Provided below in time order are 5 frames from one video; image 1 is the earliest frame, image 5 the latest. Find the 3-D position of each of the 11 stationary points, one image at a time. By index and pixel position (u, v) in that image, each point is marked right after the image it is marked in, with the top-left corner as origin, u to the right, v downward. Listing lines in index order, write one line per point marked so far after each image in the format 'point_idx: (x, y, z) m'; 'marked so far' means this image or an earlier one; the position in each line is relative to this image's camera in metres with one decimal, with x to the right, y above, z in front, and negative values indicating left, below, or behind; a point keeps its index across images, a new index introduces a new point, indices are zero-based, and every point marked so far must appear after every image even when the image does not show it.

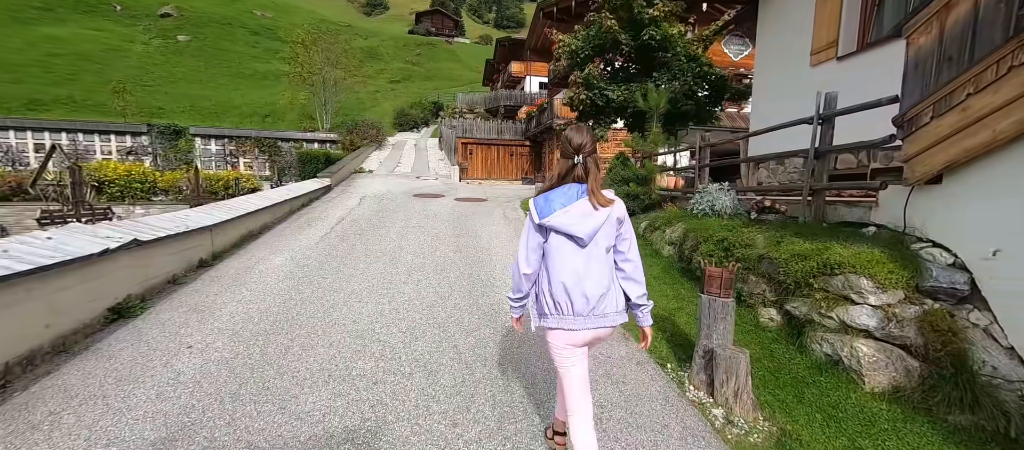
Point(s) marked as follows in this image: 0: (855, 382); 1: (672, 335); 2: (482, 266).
0: (+2.3, -1.1, +2.7) m
1: (+1.4, -1.0, +3.6) m
2: (-0.4, -0.6, +5.5) m
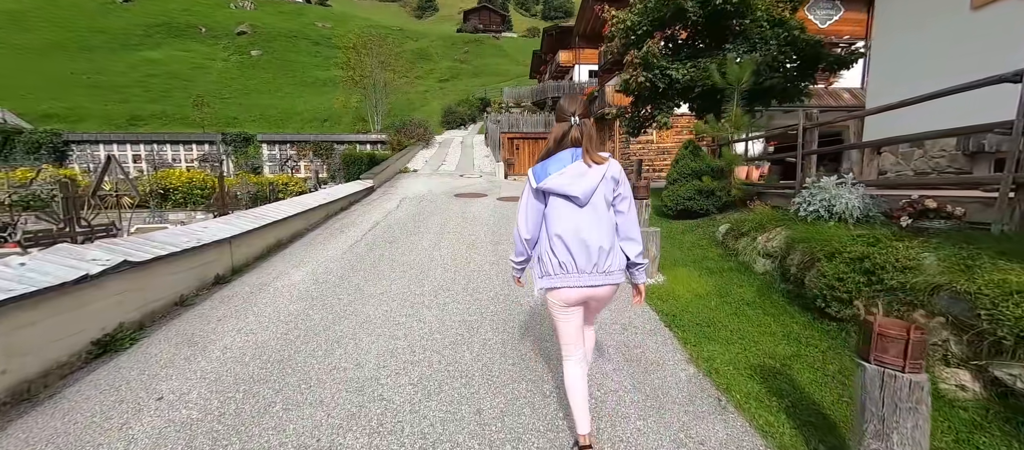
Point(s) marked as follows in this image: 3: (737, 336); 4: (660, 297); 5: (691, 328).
0: (+2.5, -1.2, +1.5) m
1: (+1.7, -1.1, +2.5) m
2: (+0.1, -0.7, +4.5) m
3: (+1.8, -0.9, +3.3) m
4: (+1.5, -0.7, +4.1) m
5: (+1.5, -0.9, +3.5) m
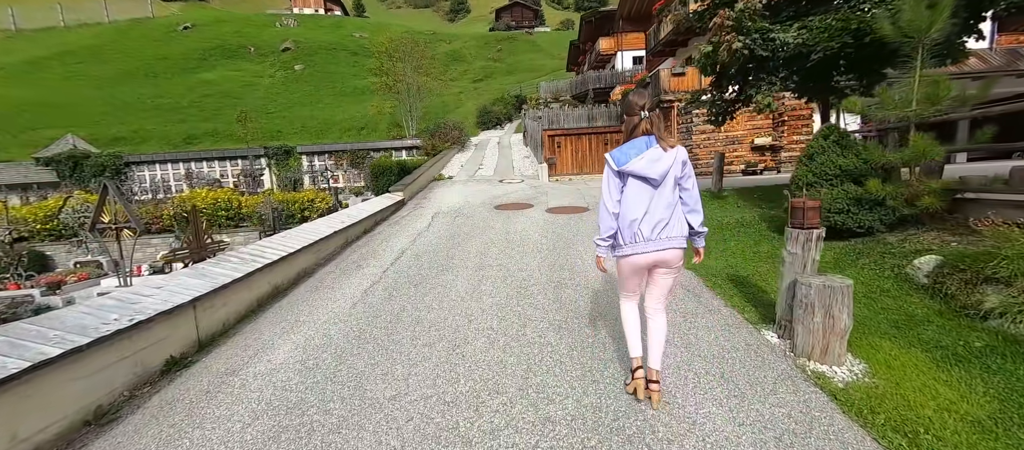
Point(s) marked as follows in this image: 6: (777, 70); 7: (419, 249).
0: (+2.8, -1.5, -0.6) m
1: (+2.1, -1.4, +0.5) m
2: (+0.7, -1.1, +2.7) m
3: (+2.3, -1.2, +1.4) m
4: (+2.1, -1.1, +2.2) m
5: (+2.0, -1.2, +1.5) m
6: (+4.6, +2.7, +7.1) m
7: (-1.4, -0.4, +6.2) m
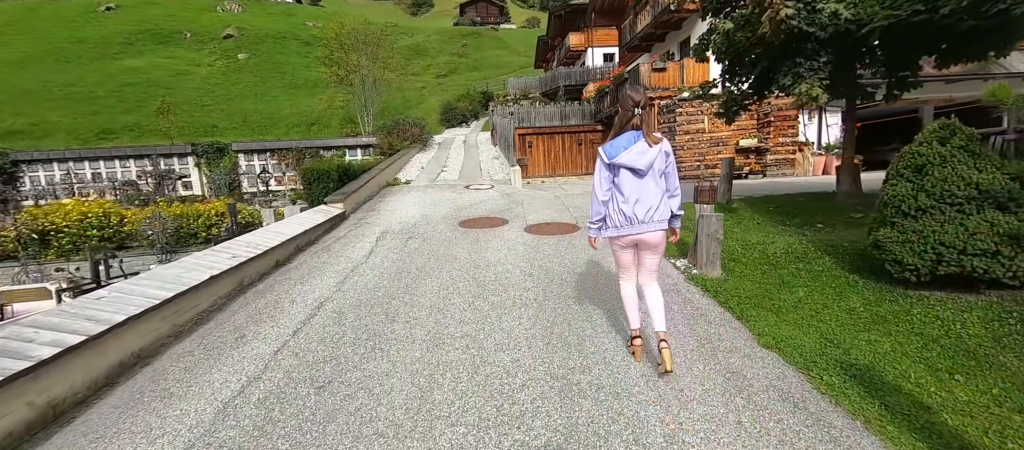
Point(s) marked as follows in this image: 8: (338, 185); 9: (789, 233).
0: (+3.0, -1.9, -2.2) m
1: (+2.3, -1.8, -1.1) m
2: (+0.7, -1.4, +0.9) m
3: (+2.4, -1.6, -0.3) m
4: (+2.1, -1.5, +0.5) m
5: (+2.1, -1.6, -0.1) m
6: (+4.2, +2.4, +5.6) m
7: (-1.7, -0.8, +4.2) m
8: (-4.2, +1.0, +9.7) m
9: (+4.0, -0.1, +6.0) m
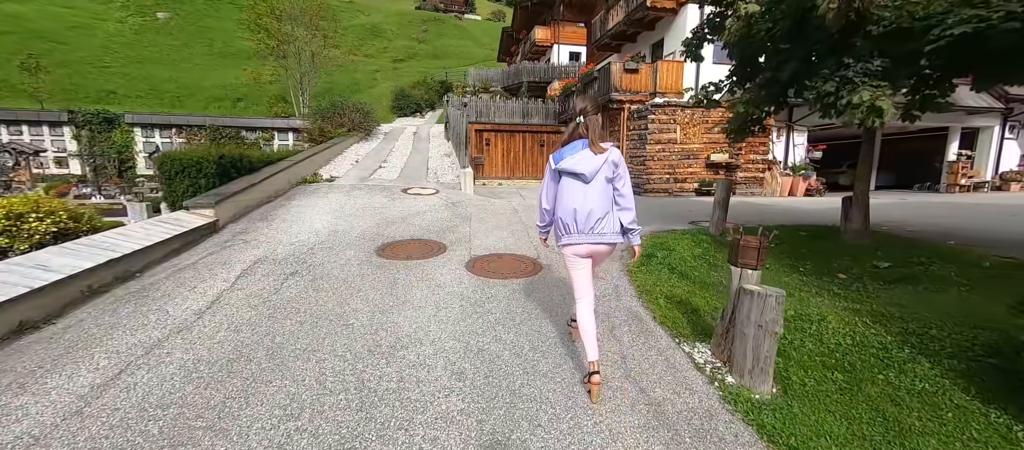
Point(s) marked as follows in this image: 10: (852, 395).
0: (+3.1, -2.5, -3.7) m
1: (+2.3, -2.4, -2.8) m
2: (+0.5, -1.9, -0.9) m
3: (+2.3, -2.2, -2.0) m
4: (+1.9, -2.0, -1.2) m
5: (+2.0, -2.2, -1.8) m
6: (+3.7, +1.7, +4.1) m
7: (-2.2, -1.2, +2.1) m
8: (-5.2, +0.8, +7.3) m
9: (+3.3, -0.7, +4.4) m
10: (+2.1, -1.1, +2.6) m
